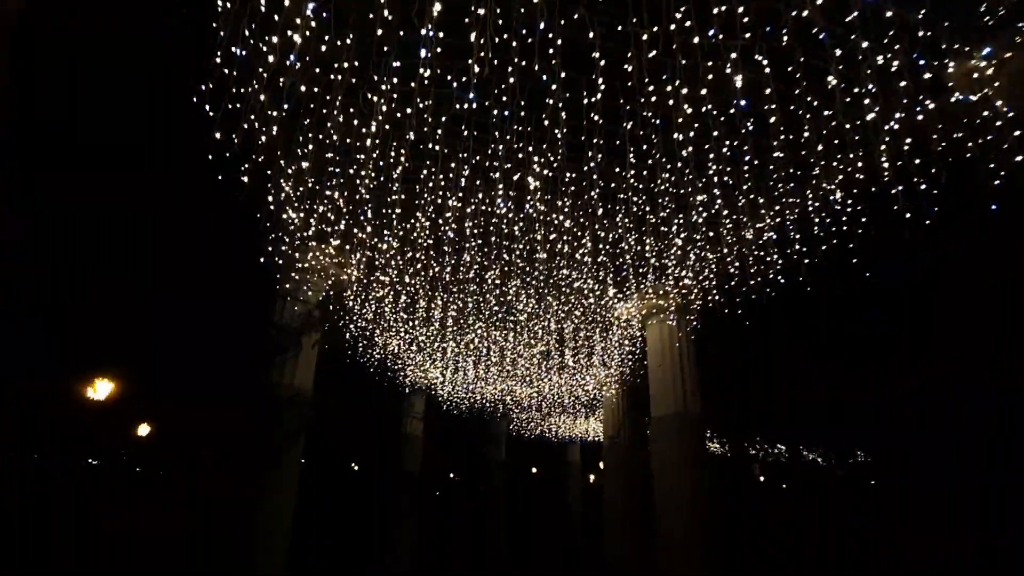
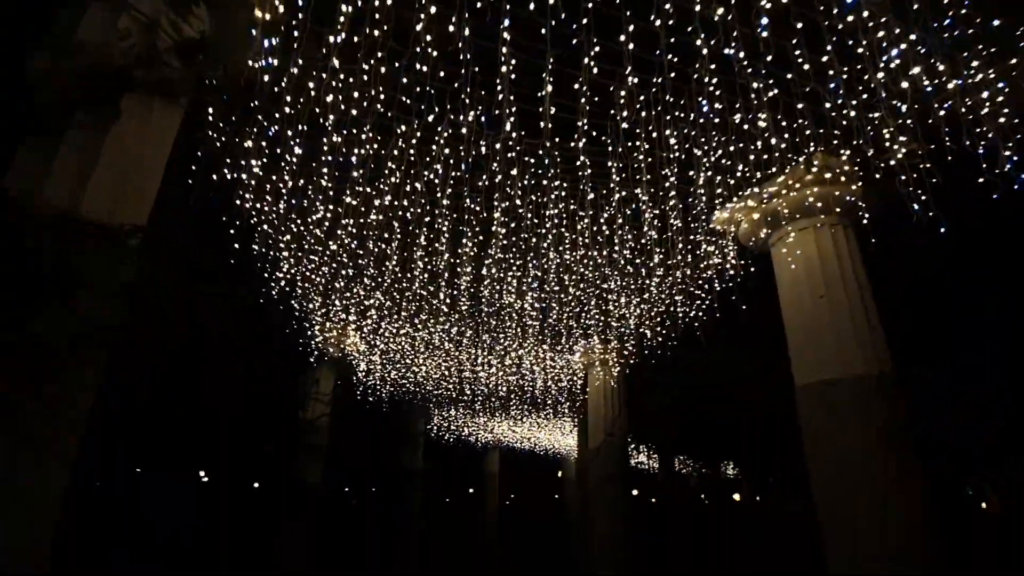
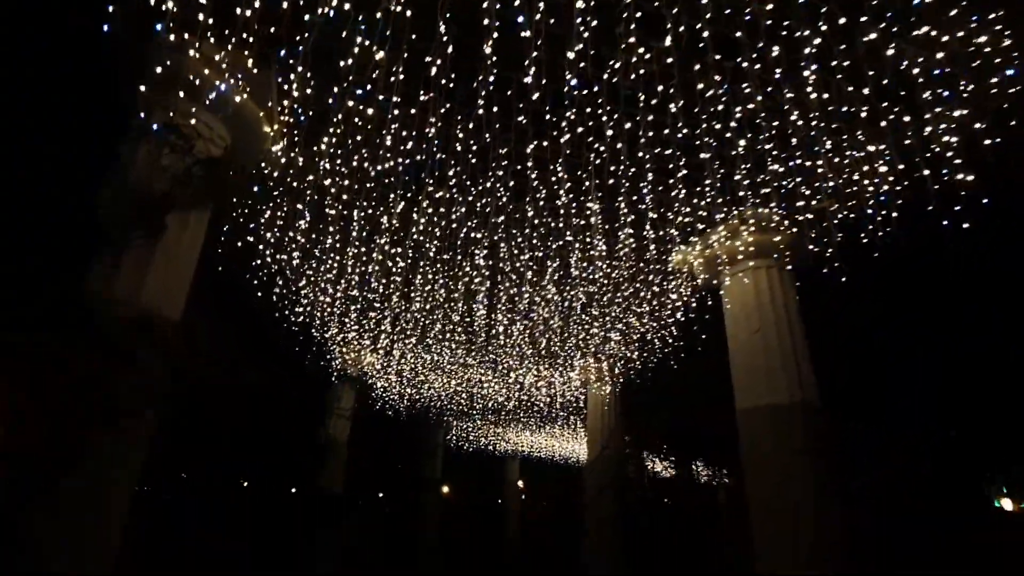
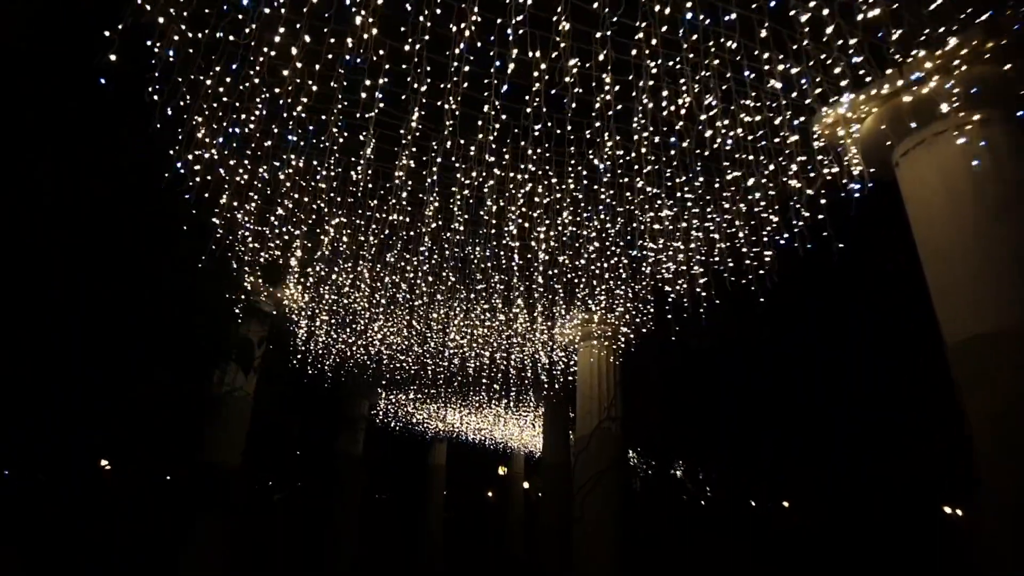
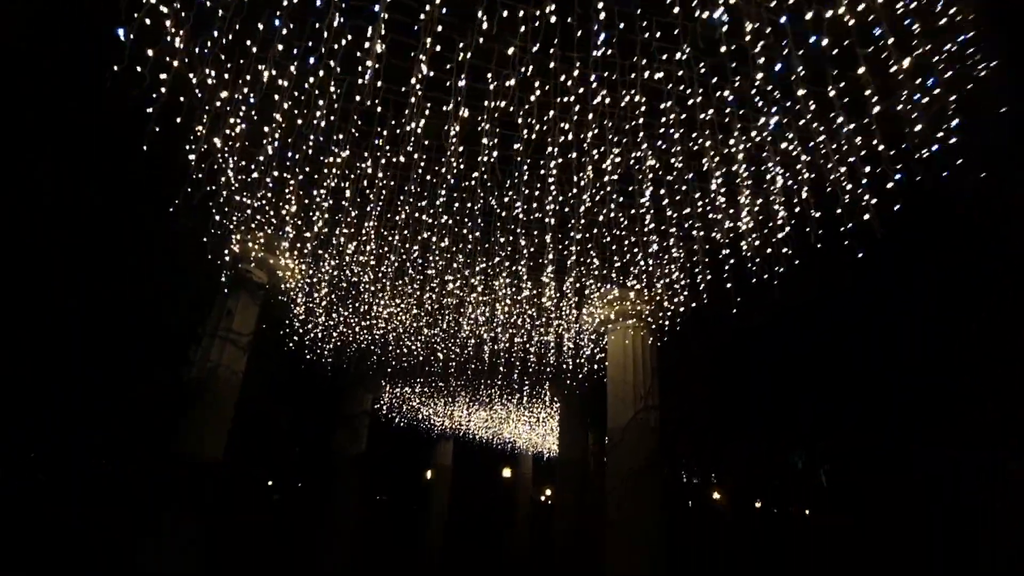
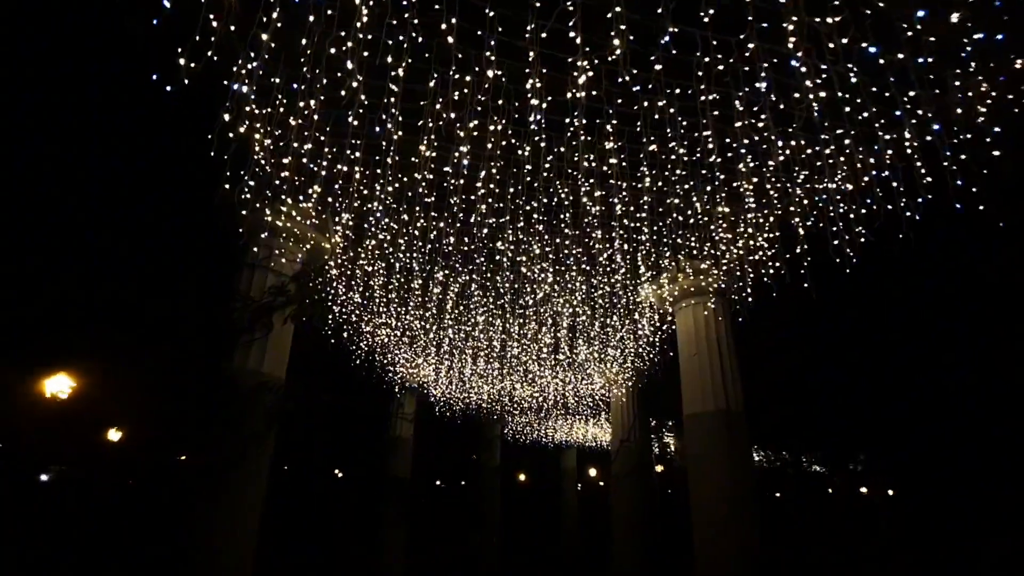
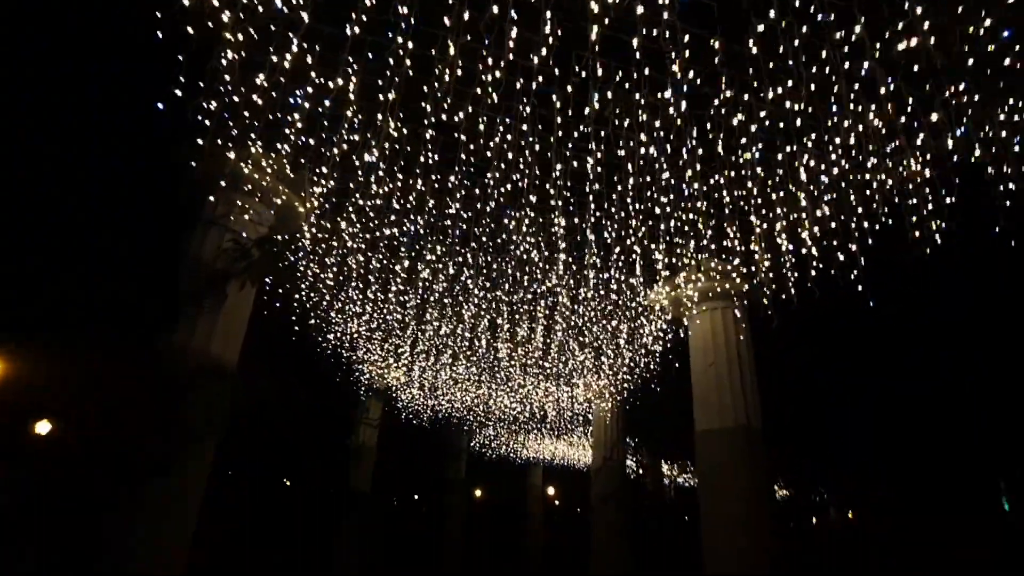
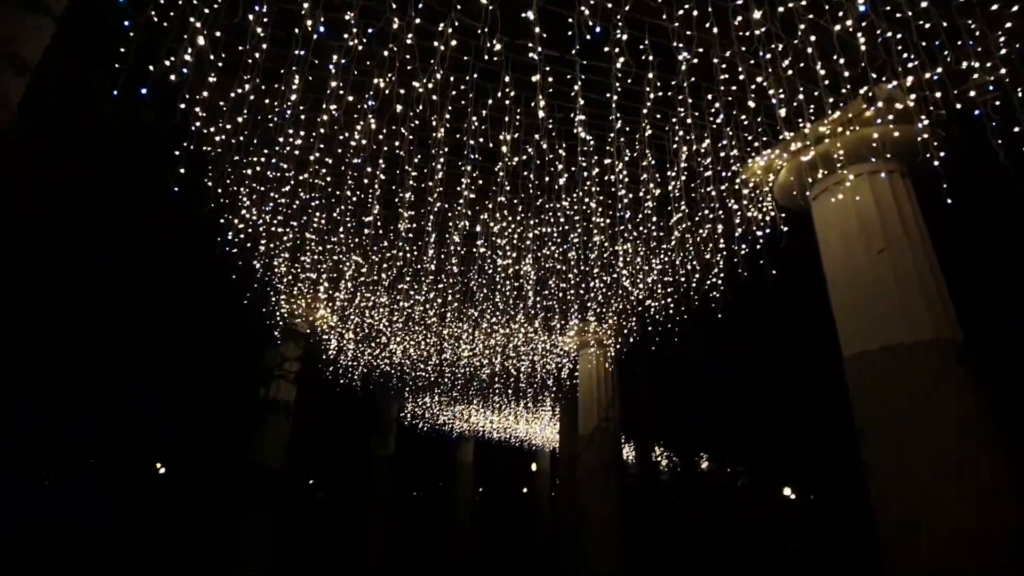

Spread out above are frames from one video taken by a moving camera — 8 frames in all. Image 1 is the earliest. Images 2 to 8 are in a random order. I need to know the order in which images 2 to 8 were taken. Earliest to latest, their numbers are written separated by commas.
6, 7, 3, 2, 8, 4, 5
